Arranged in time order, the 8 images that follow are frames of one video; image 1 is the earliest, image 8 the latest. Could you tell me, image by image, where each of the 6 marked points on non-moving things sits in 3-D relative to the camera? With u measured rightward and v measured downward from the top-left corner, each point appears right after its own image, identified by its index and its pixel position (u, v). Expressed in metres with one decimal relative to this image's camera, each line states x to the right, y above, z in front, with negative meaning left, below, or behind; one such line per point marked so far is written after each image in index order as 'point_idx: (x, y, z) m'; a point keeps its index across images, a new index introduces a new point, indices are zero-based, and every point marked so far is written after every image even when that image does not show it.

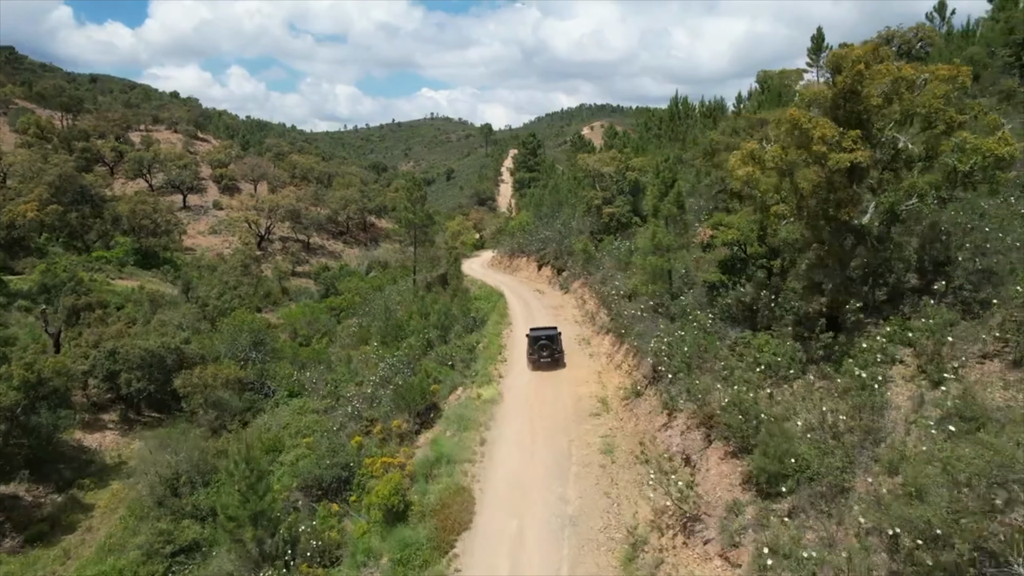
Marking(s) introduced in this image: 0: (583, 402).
0: (+1.9, -3.1, +17.7) m
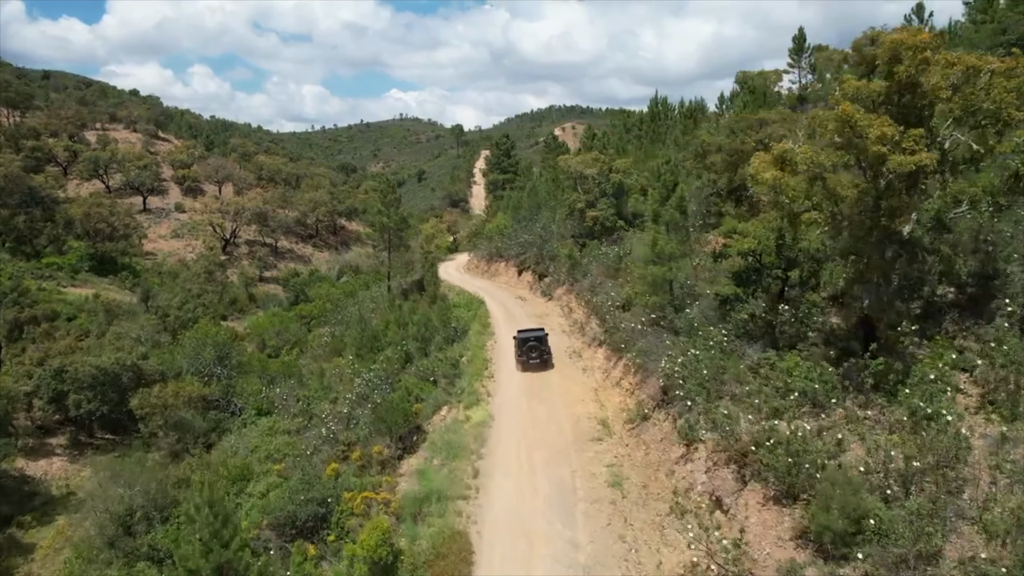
0: (+1.8, -3.4, +16.3) m
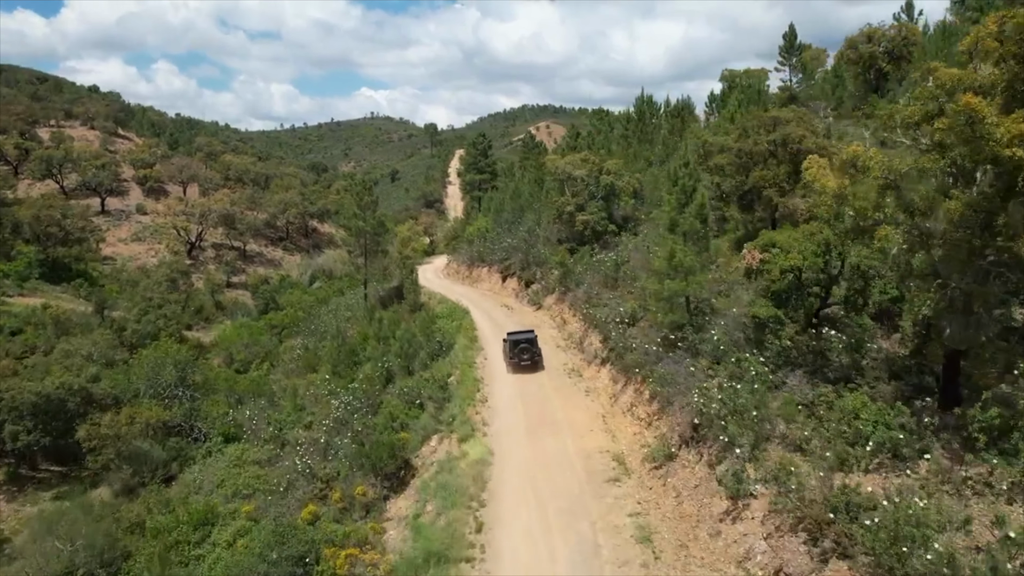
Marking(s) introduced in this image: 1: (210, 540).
0: (+1.8, -3.8, +14.5) m
1: (-7.4, -6.1, +16.0) m
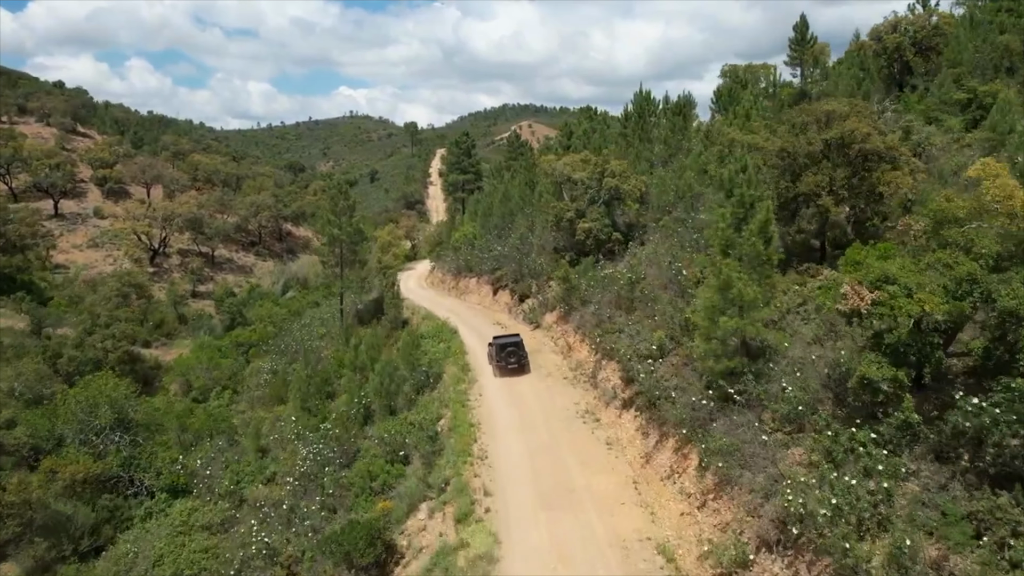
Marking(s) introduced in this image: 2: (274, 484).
0: (+2.1, -4.5, +11.1) m
1: (-7.1, -6.9, +12.4) m
2: (-6.8, -5.4, +18.5) m
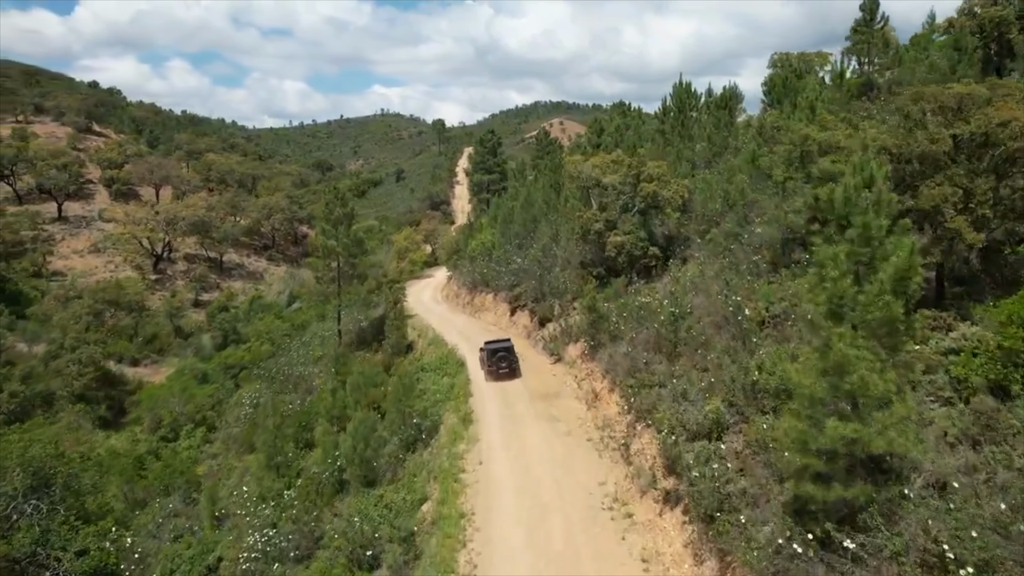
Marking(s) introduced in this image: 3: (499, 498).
0: (+1.8, -5.5, +6.8) m
1: (-7.3, -7.8, +8.5) m
2: (-6.6, -6.3, +14.5) m
3: (-0.3, -4.5, +14.1) m
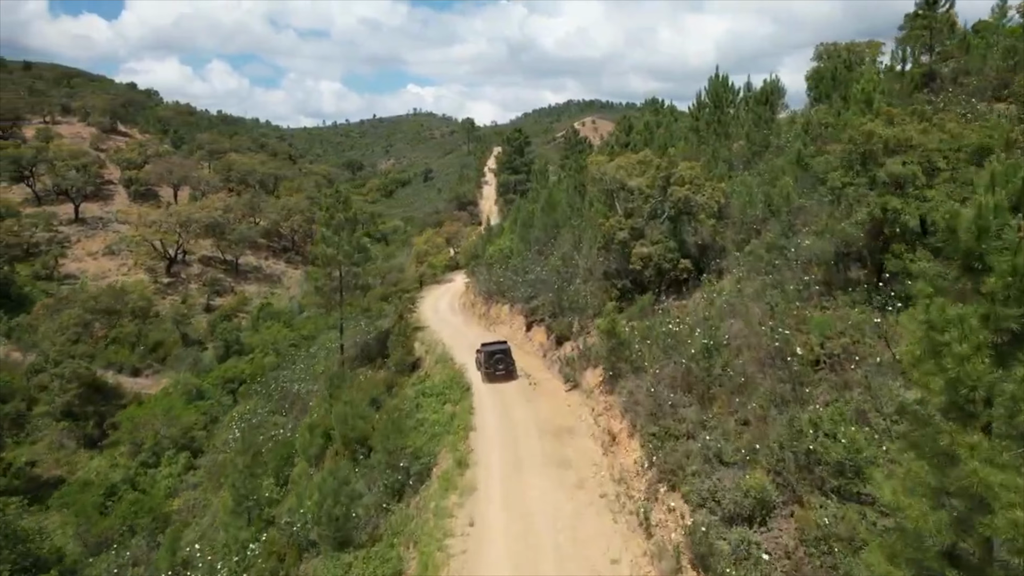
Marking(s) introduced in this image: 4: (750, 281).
0: (+1.3, -6.1, +4.1) m
1: (-7.8, -8.3, +6.3) m
2: (-6.8, -6.8, +12.3) m
3: (-0.4, -5.1, +11.6) m
4: (+6.7, +0.2, +18.5) m
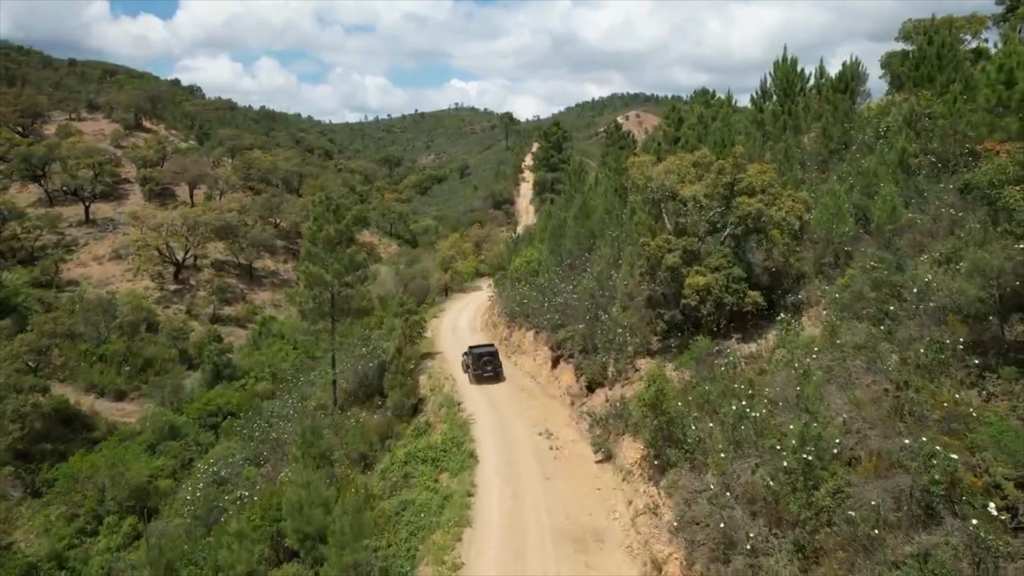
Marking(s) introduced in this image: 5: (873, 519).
0: (+0.6, -7.2, -0.6) m
1: (-8.4, -9.3, +2.1) m
2: (-7.0, -7.8, +8.0) m
3: (-0.7, -6.1, +6.9) m
4: (+6.9, -0.9, +13.4) m
5: (+4.4, -2.8, +7.9) m
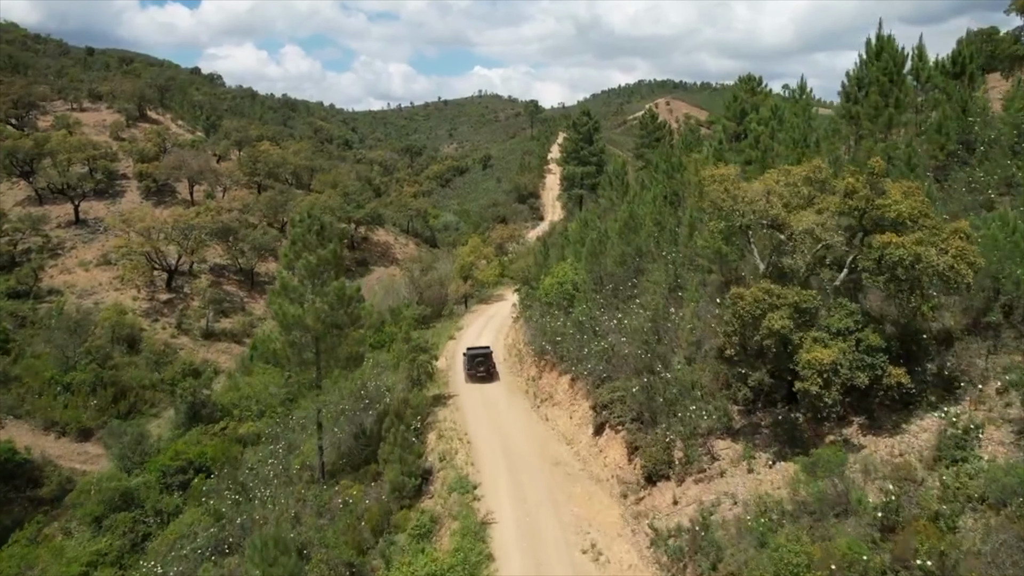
0: (+0.6, -8.9, -5.6) m
1: (-8.3, -10.8, -2.5) m
2: (-6.7, -9.2, +3.4) m
3: (-0.4, -7.6, +2.0) m
4: (+7.5, -2.3, +8.1) m
5: (+4.7, -4.3, +2.7) m
